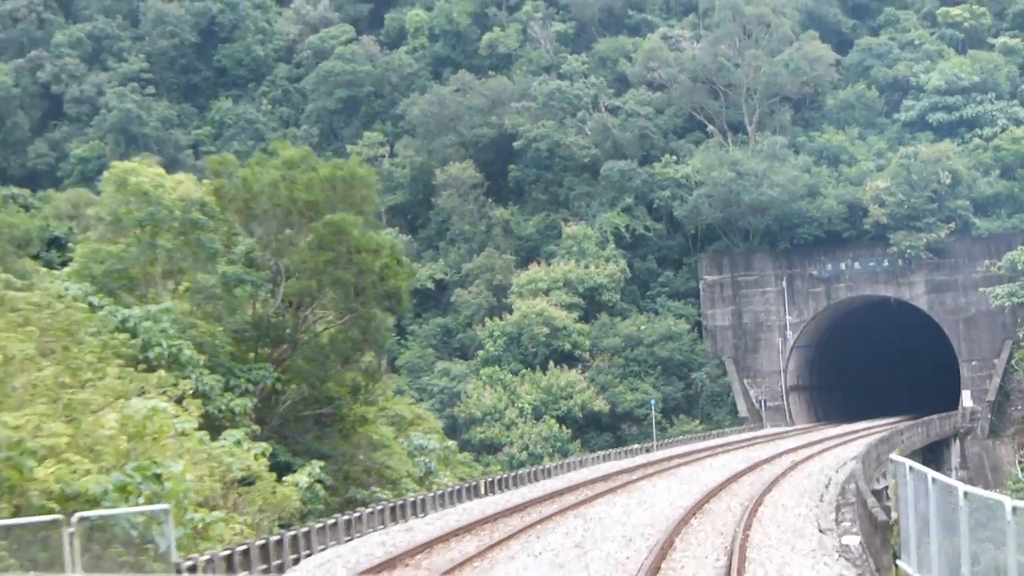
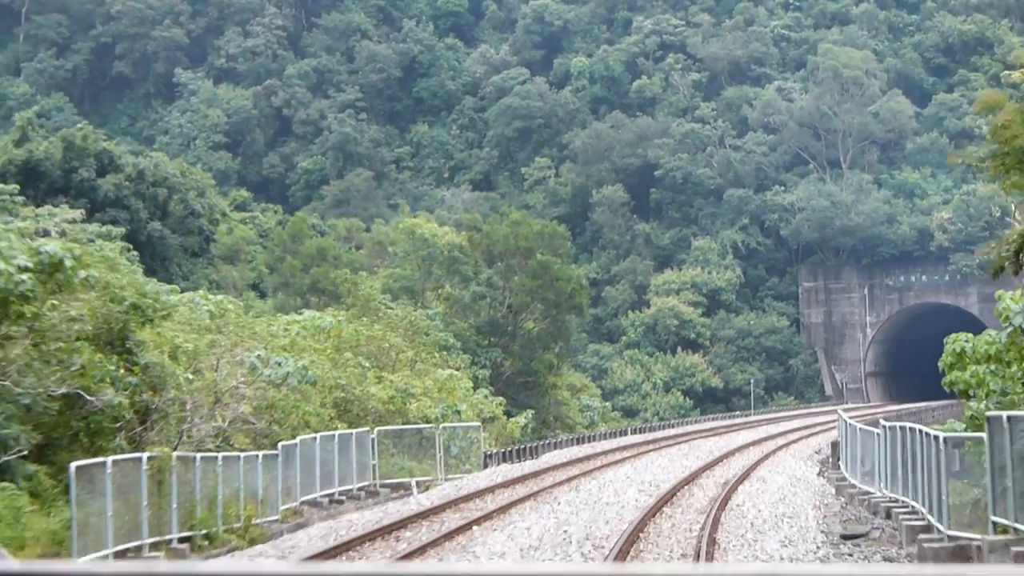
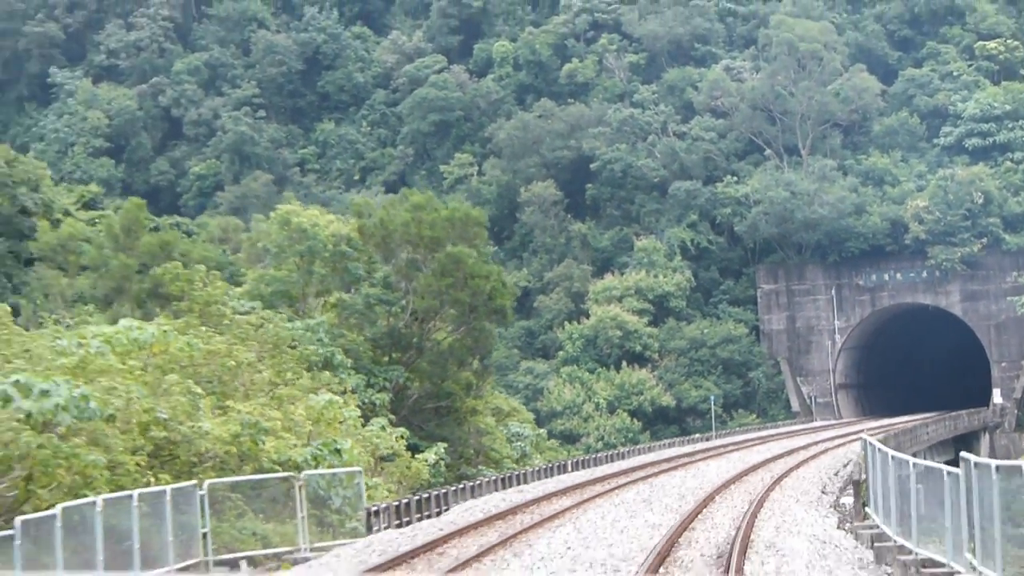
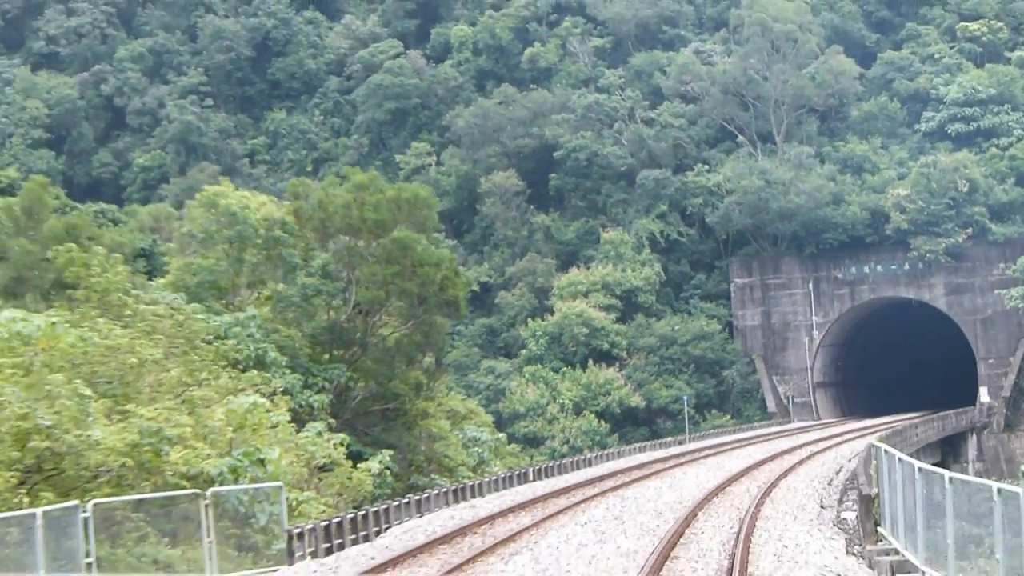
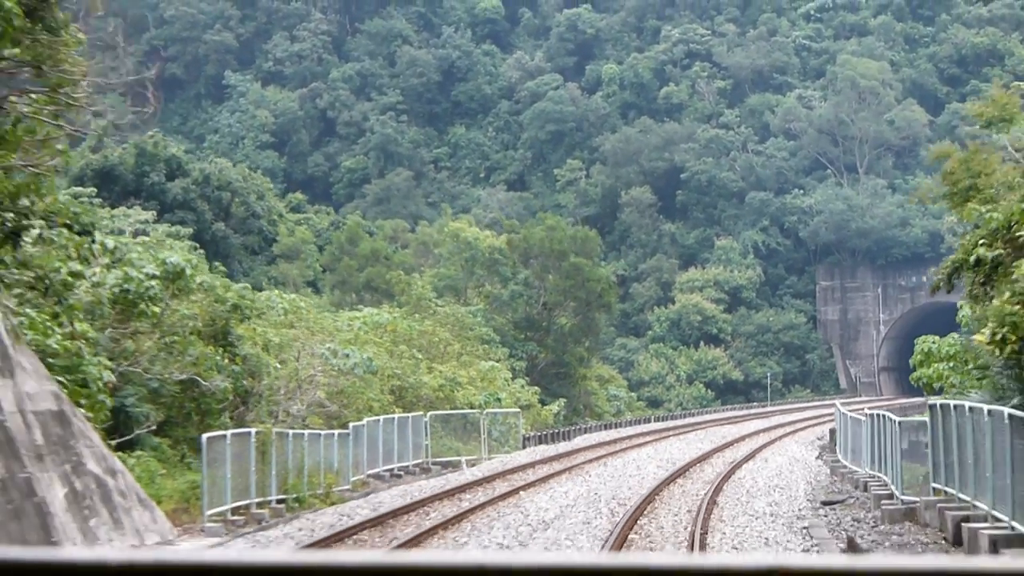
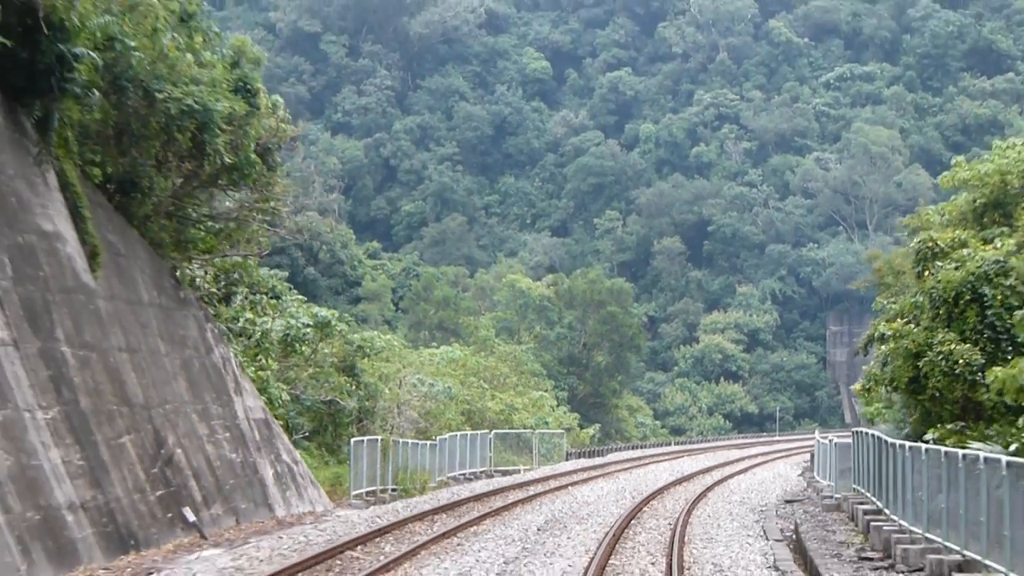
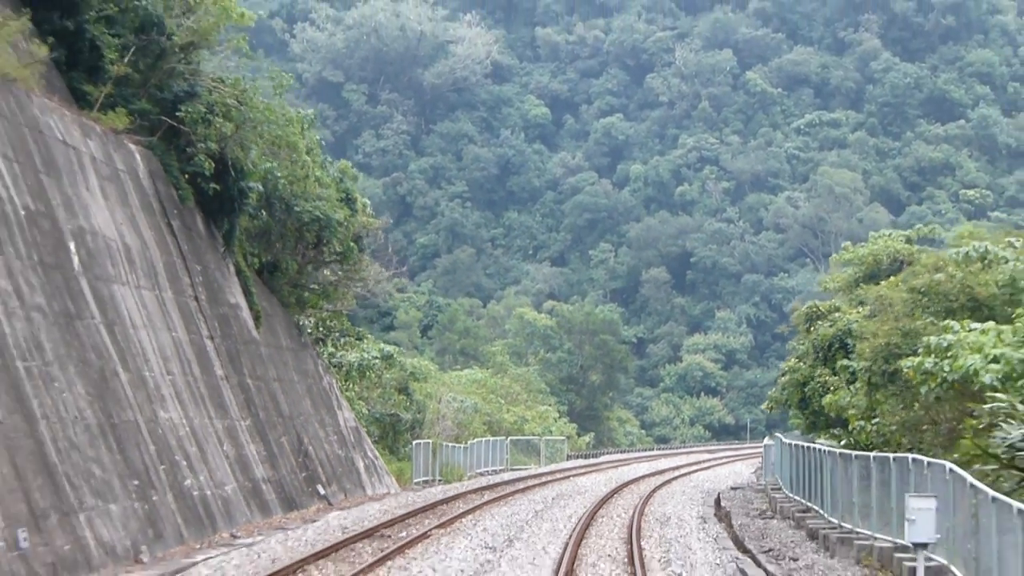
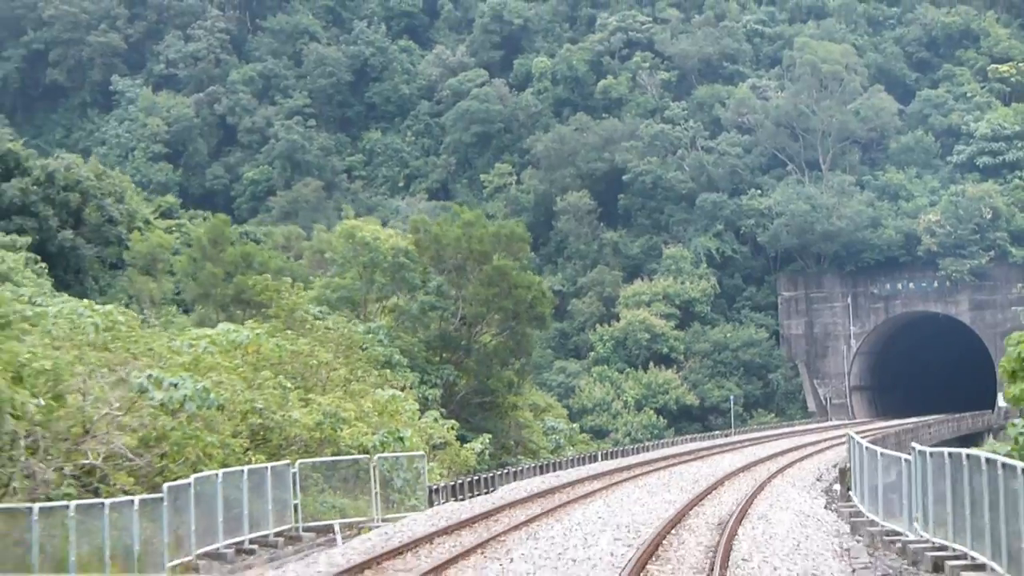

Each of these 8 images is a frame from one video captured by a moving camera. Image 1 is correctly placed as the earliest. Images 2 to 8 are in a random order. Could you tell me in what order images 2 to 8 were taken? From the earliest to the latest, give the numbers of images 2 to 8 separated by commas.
4, 3, 8, 2, 5, 6, 7
